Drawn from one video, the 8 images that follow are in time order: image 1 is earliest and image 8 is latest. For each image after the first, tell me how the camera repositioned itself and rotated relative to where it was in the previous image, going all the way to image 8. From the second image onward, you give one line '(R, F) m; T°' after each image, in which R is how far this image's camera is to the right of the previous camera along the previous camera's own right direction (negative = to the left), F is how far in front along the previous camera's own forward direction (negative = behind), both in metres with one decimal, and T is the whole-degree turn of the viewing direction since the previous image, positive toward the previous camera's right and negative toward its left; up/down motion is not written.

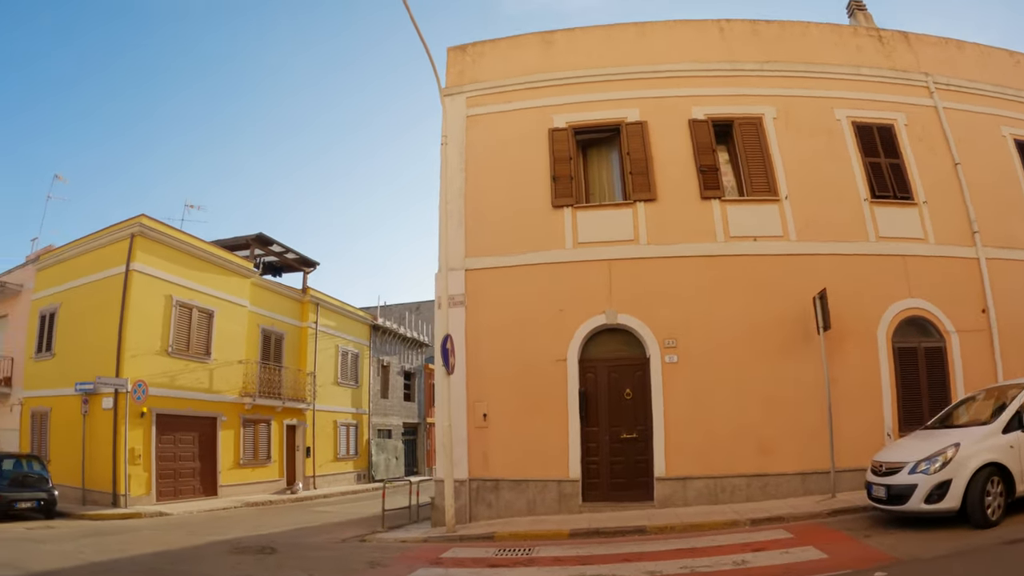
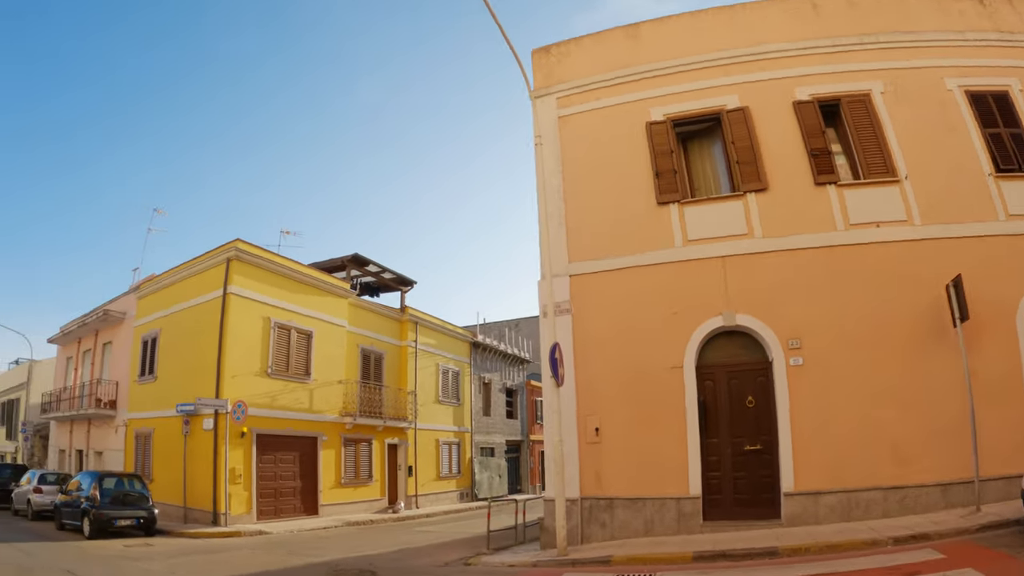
(-0.2, +0.8) m; -8°
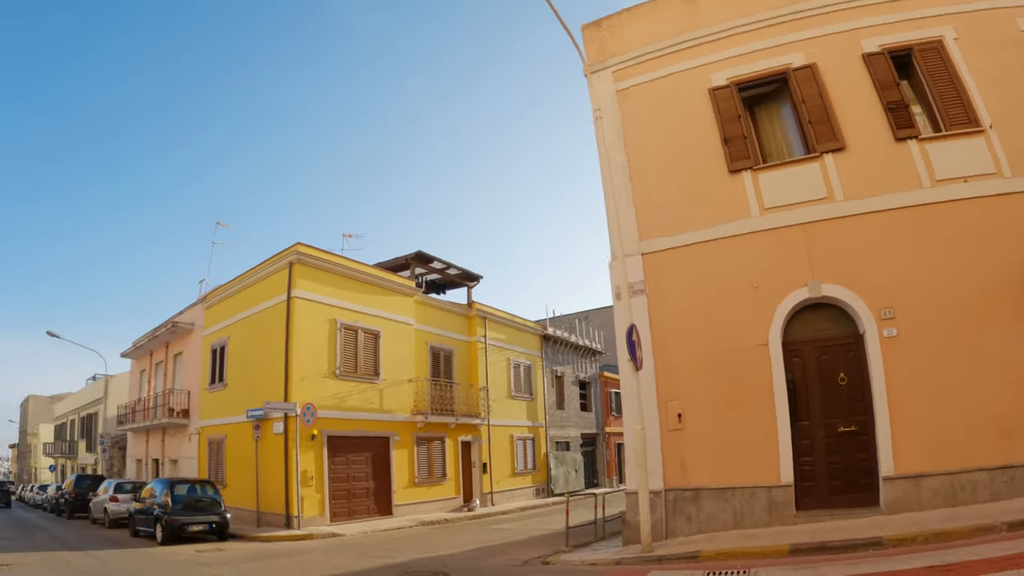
(-0.1, +0.4) m; -5°
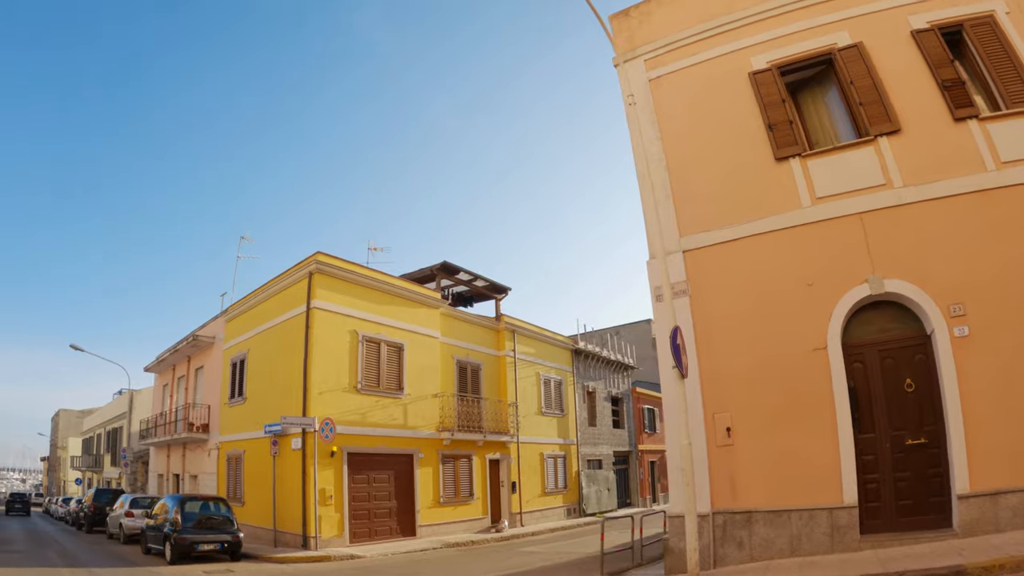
(0.0, +0.7) m; -3°
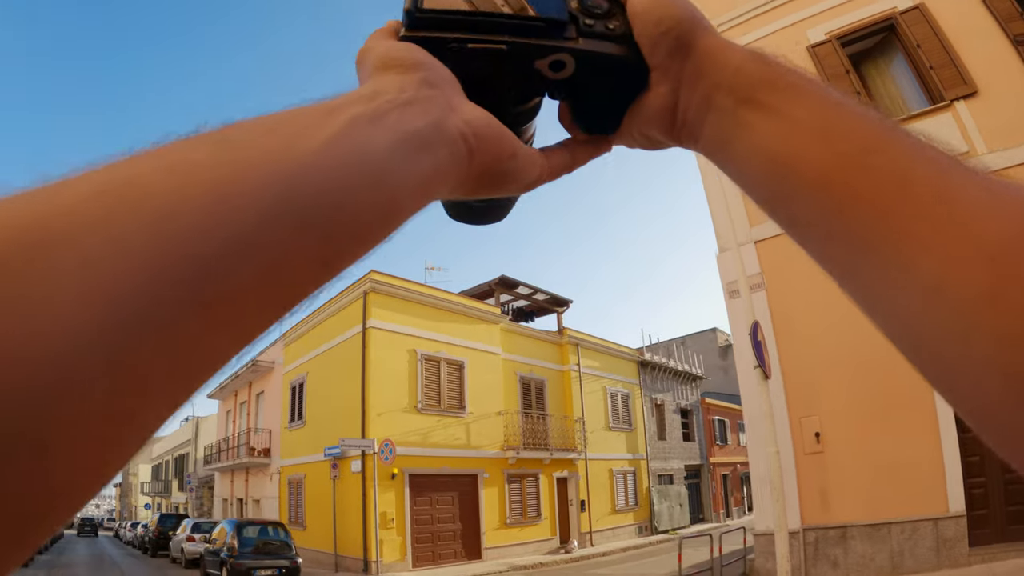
(+0.1, +0.4) m; -5°
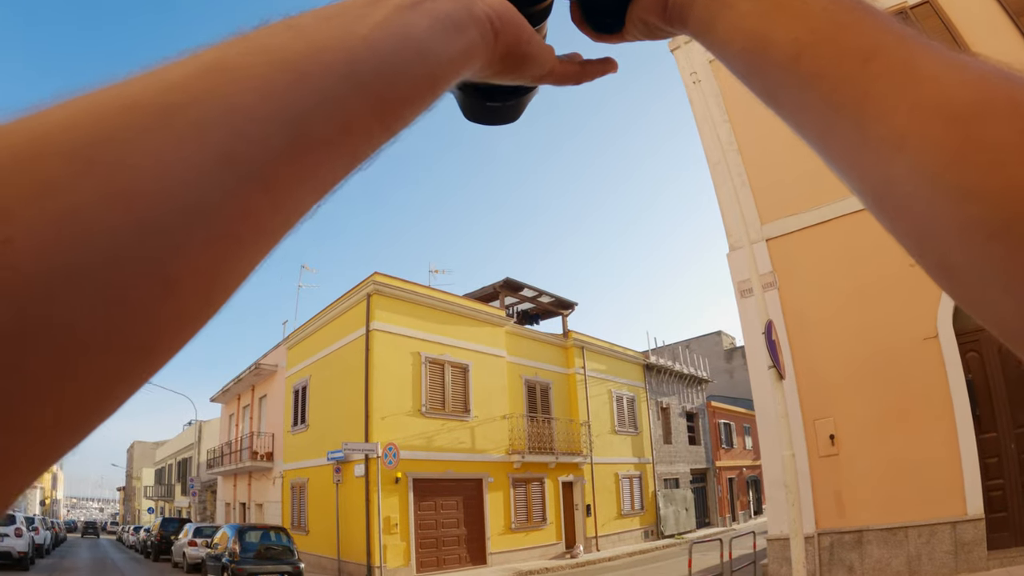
(0.0, +0.1) m; 0°
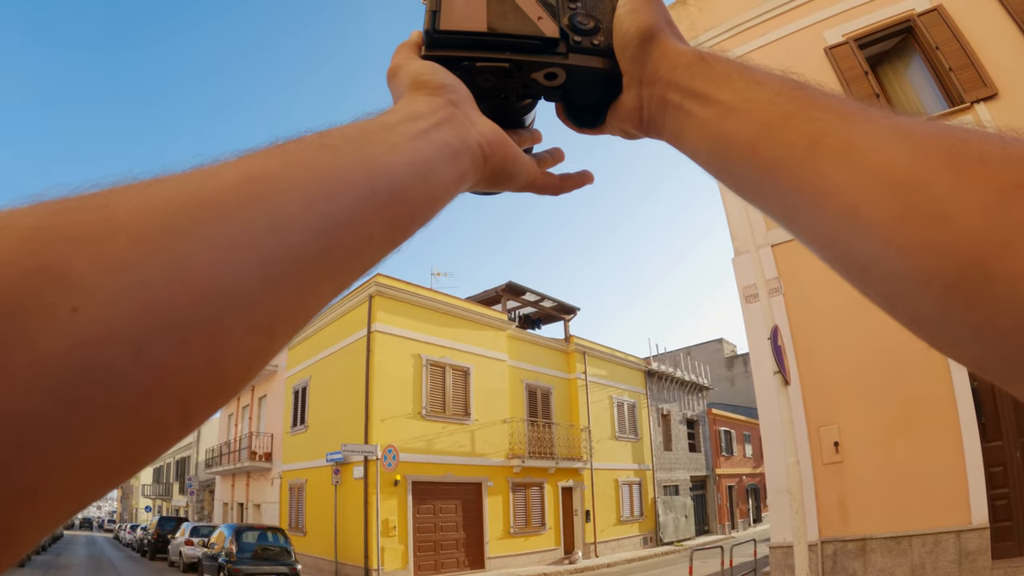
(0.0, 0.0) m; 0°
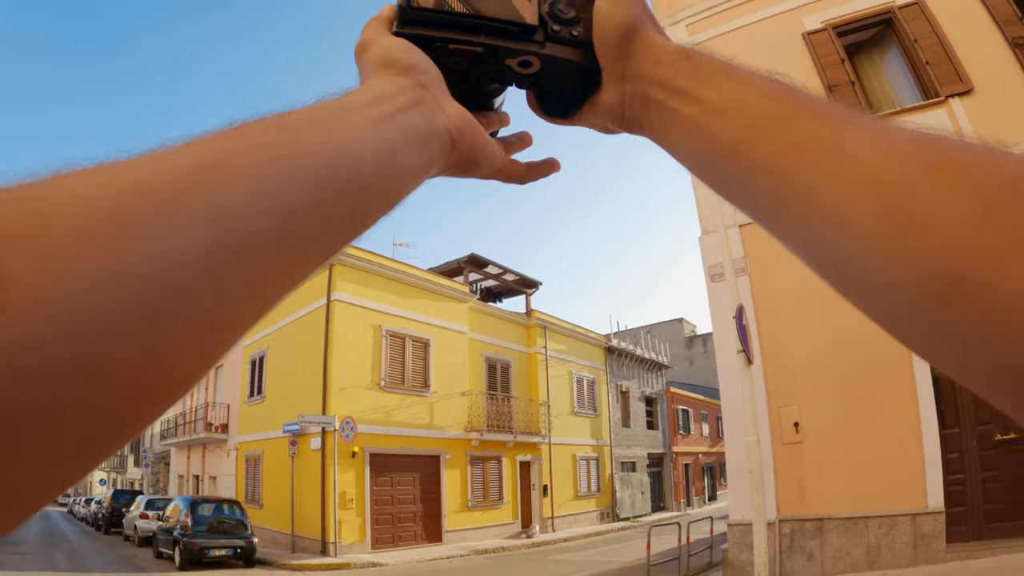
(-0.1, +0.2) m; +4°
